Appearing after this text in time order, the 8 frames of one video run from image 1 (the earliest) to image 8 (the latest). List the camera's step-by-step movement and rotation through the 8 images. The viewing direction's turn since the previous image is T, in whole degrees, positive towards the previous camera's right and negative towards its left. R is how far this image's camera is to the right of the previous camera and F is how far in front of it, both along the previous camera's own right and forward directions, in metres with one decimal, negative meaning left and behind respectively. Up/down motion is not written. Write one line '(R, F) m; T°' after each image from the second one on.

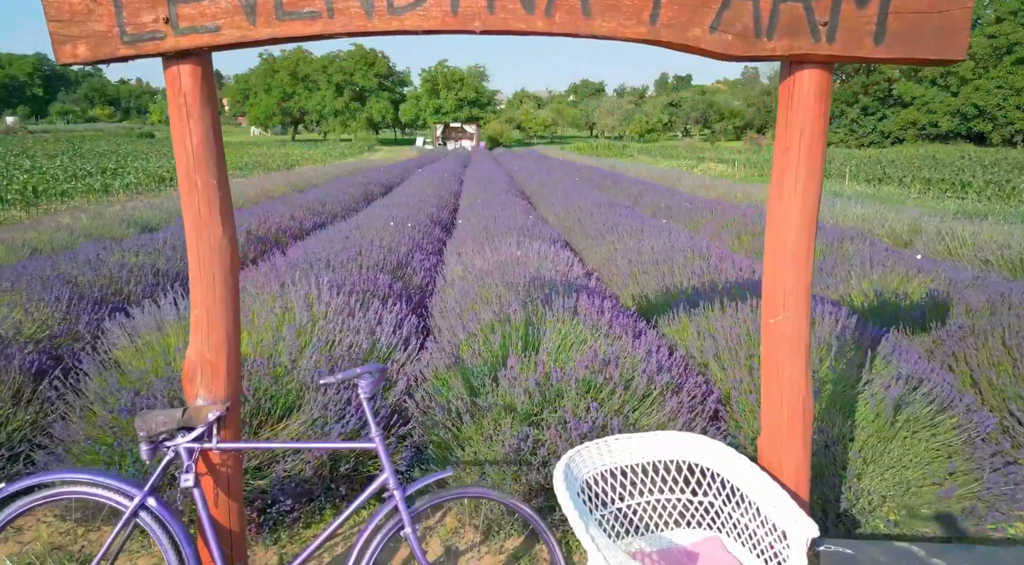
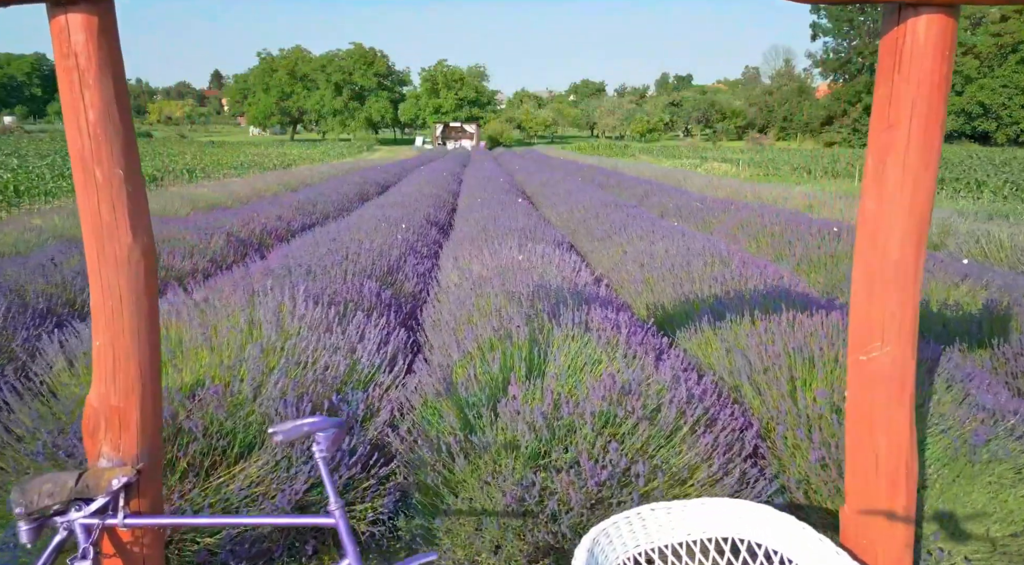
(0.0, +0.4) m; 0°
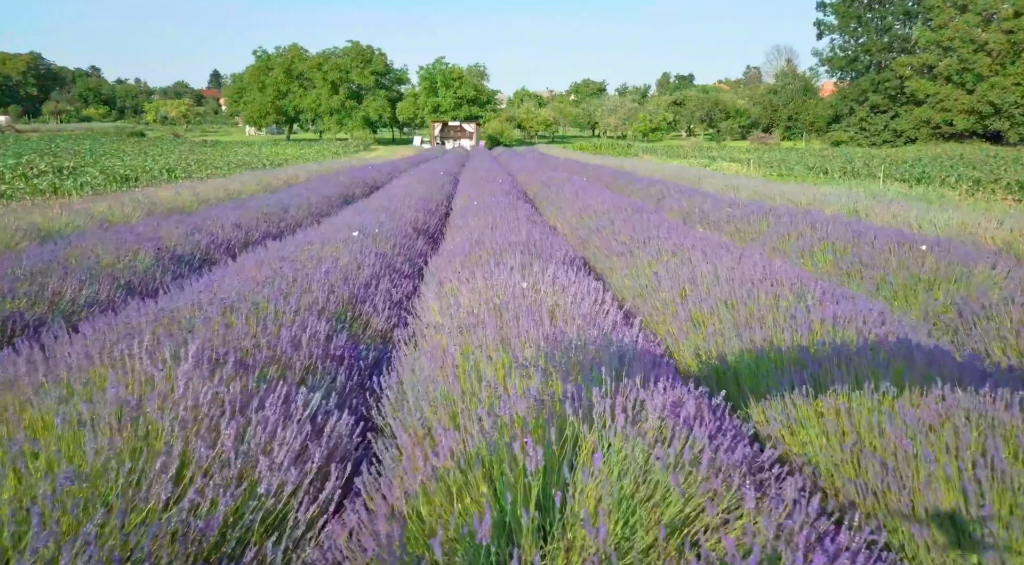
(0.0, +1.1) m; 0°
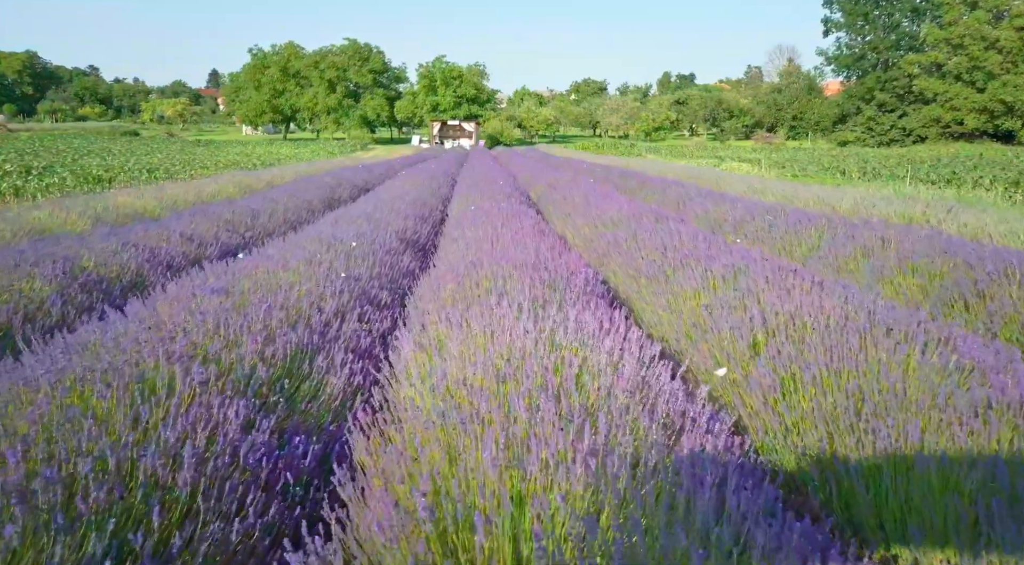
(0.0, +1.0) m; 0°
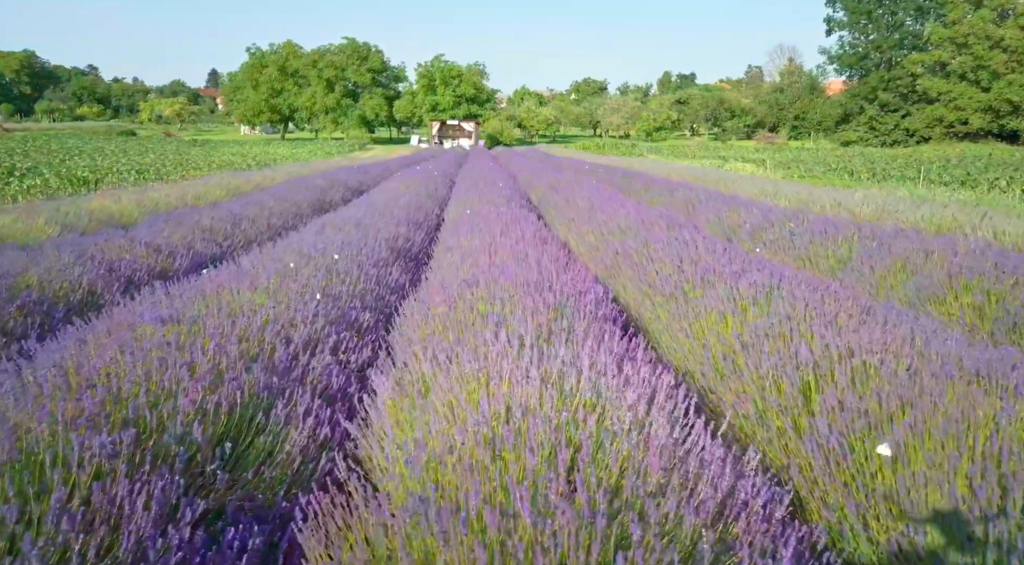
(0.0, +0.5) m; 0°
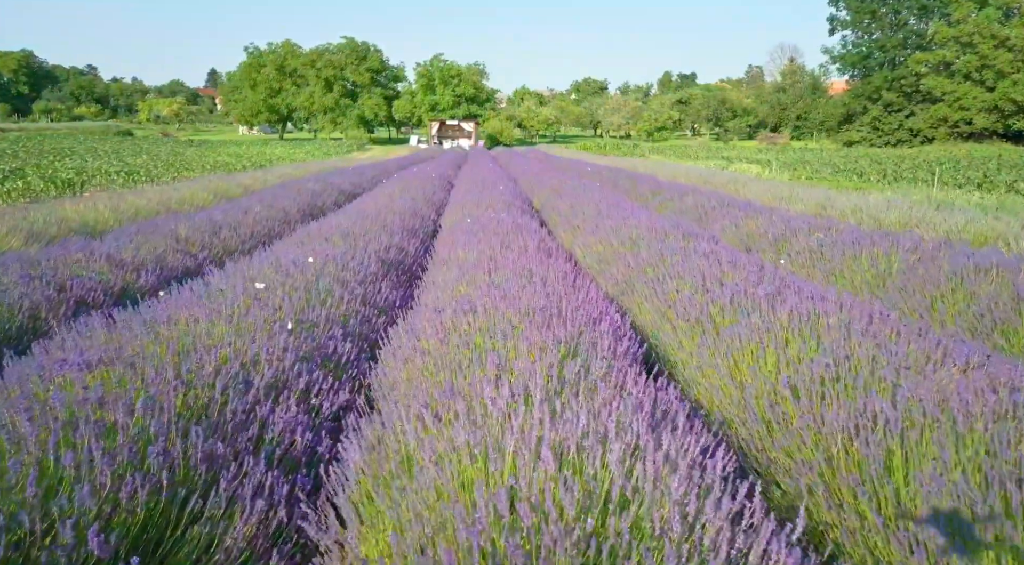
(0.0, +0.5) m; 0°
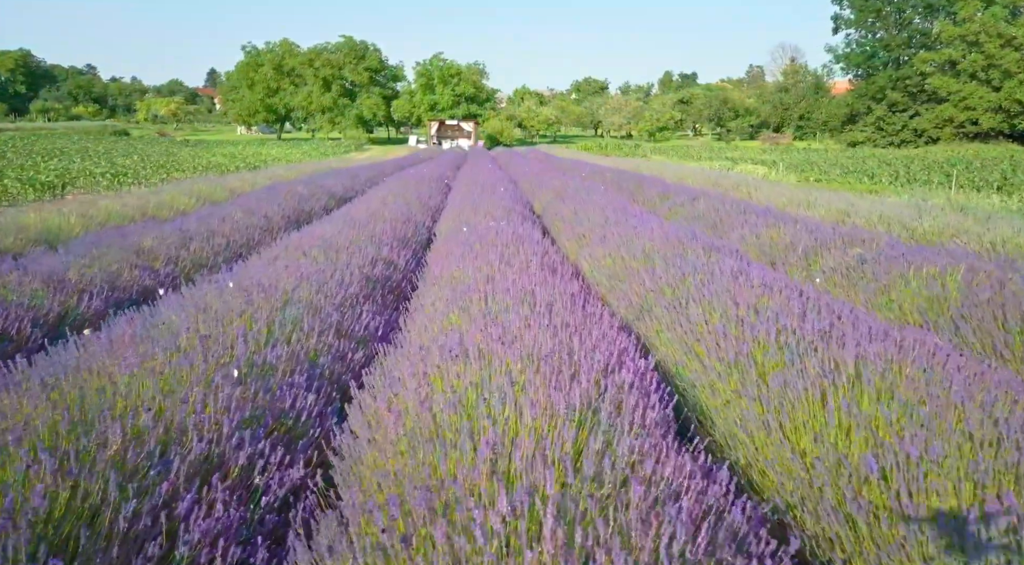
(0.0, +0.6) m; 0°
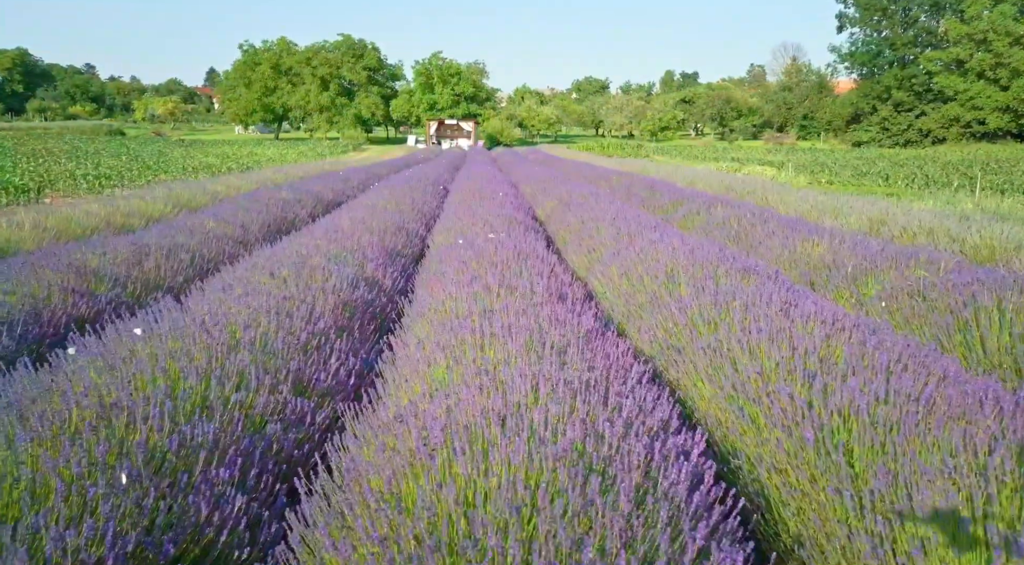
(0.0, +0.7) m; 0°
